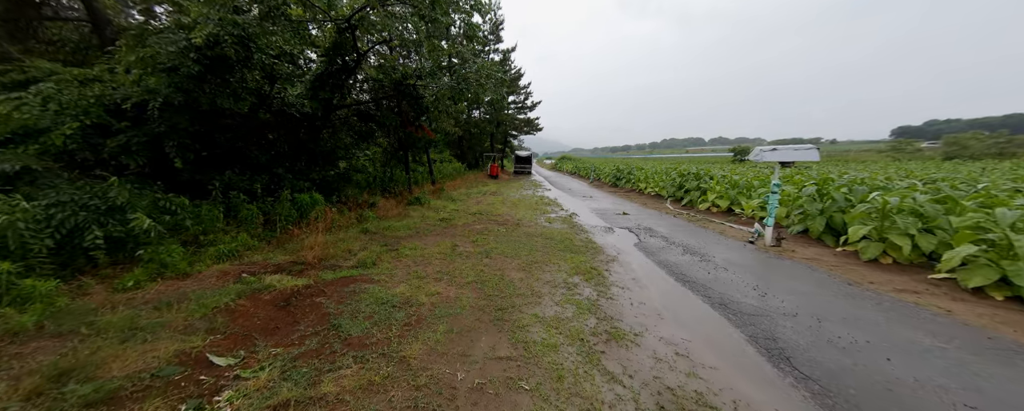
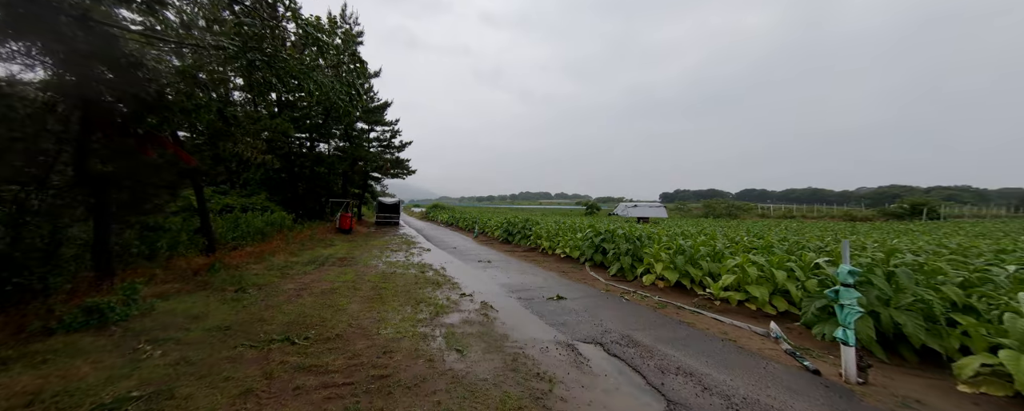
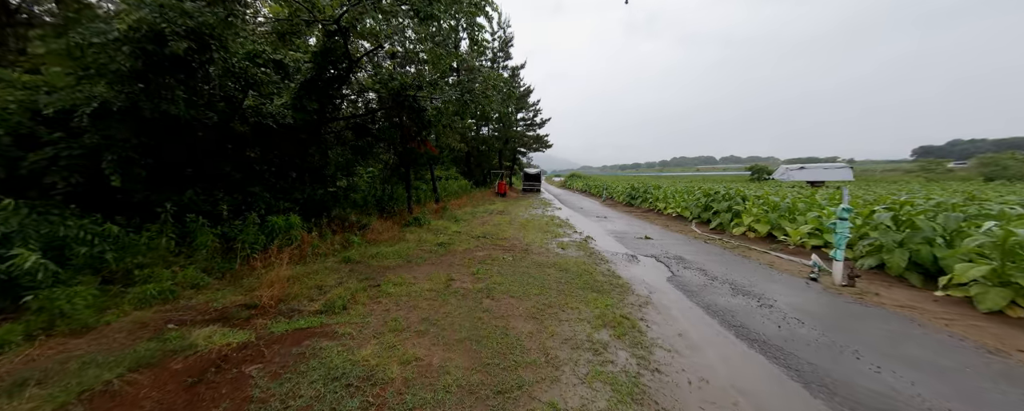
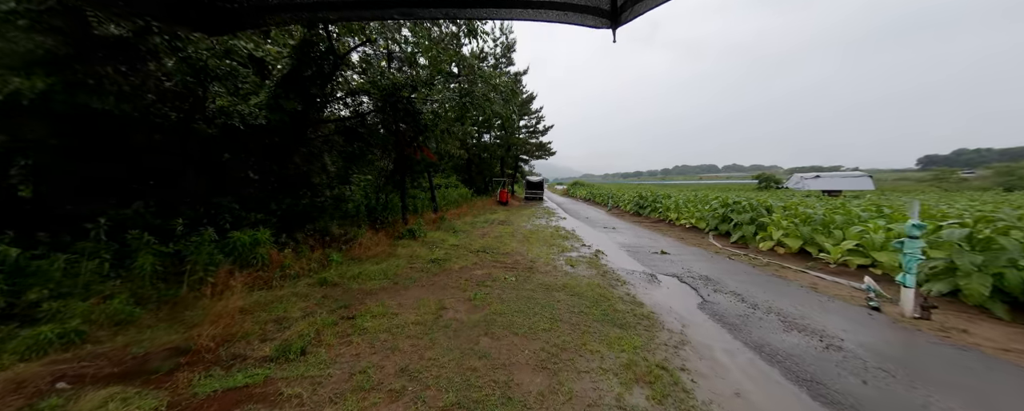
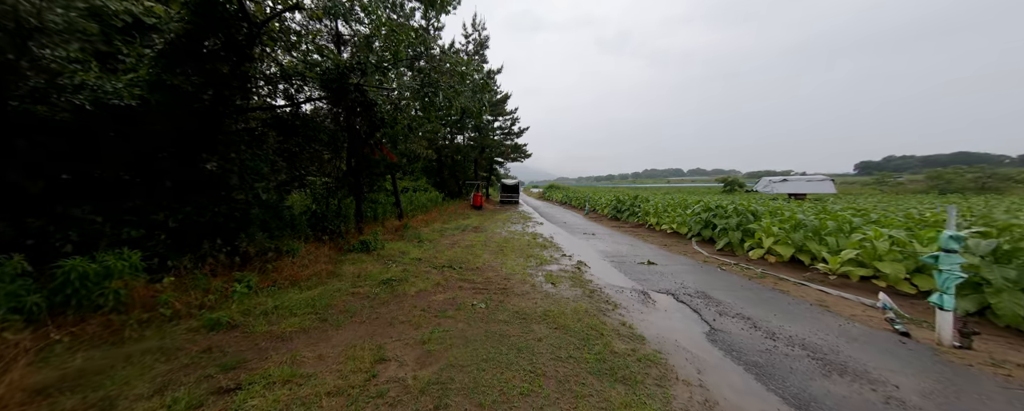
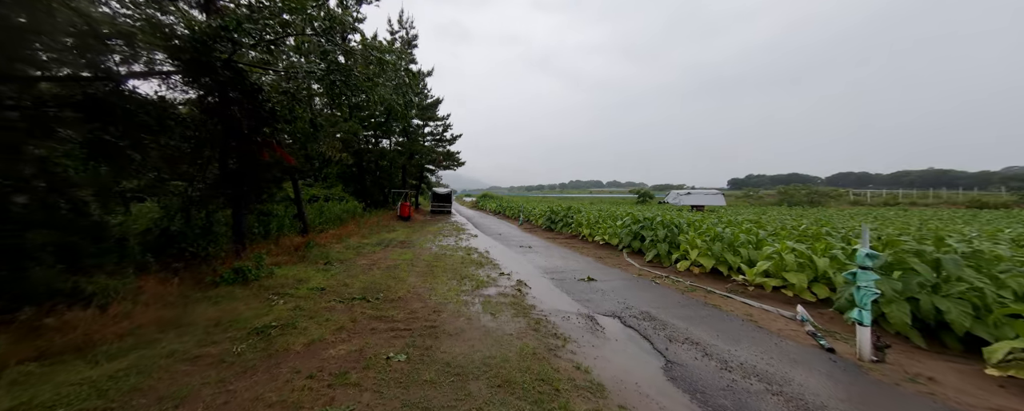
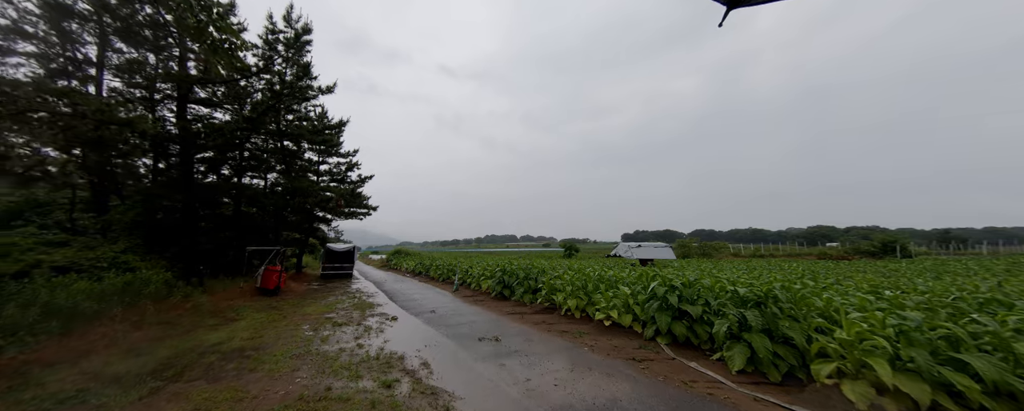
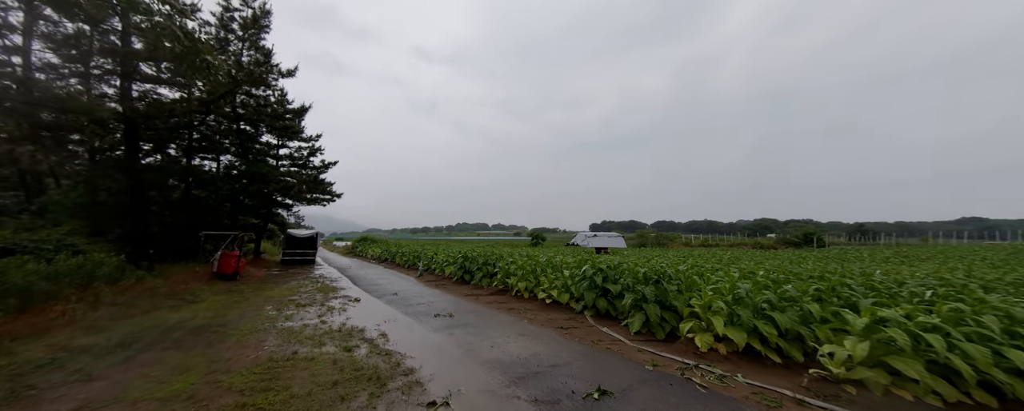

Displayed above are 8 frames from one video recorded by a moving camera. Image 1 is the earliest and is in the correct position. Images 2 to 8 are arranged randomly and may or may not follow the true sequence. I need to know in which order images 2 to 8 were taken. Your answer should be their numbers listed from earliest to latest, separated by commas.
3, 4, 5, 6, 2, 8, 7
